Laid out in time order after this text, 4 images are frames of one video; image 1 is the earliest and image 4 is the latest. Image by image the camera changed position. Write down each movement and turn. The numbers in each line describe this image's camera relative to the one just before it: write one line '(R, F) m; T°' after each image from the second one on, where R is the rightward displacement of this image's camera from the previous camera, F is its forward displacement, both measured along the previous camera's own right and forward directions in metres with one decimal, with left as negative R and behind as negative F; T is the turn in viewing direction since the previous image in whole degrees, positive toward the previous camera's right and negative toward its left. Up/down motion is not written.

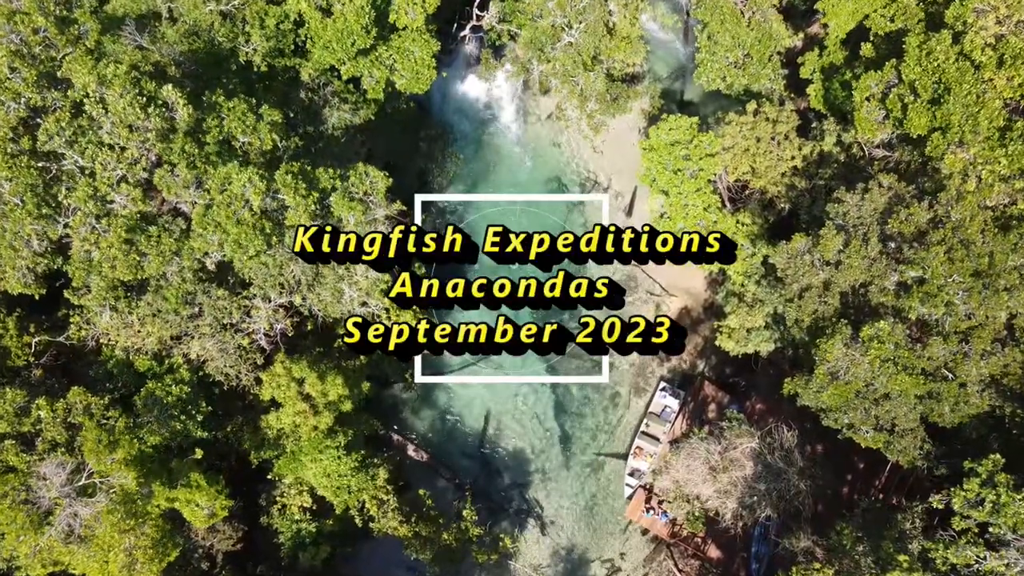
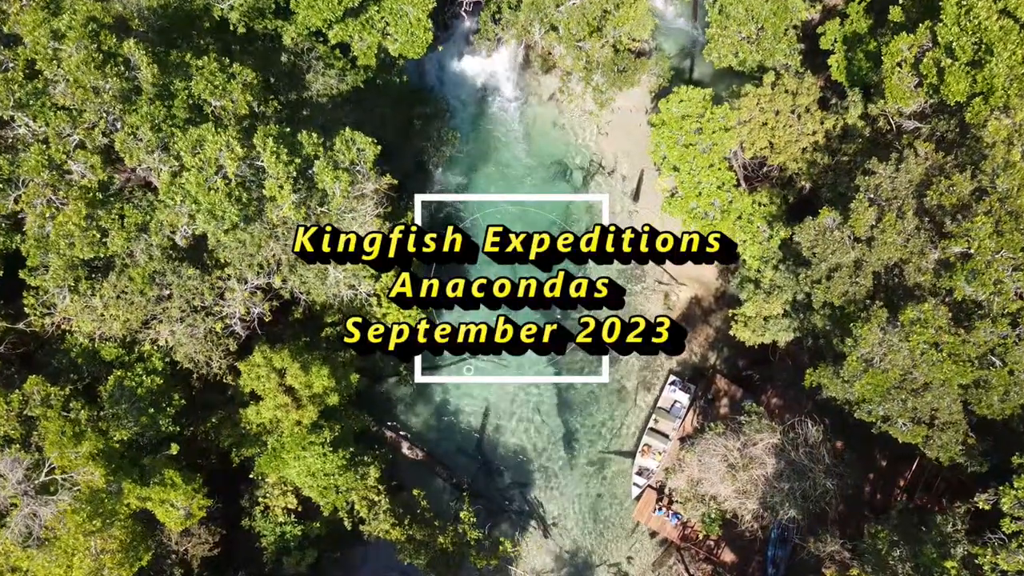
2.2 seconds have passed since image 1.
(0.0, +1.9) m; 0°
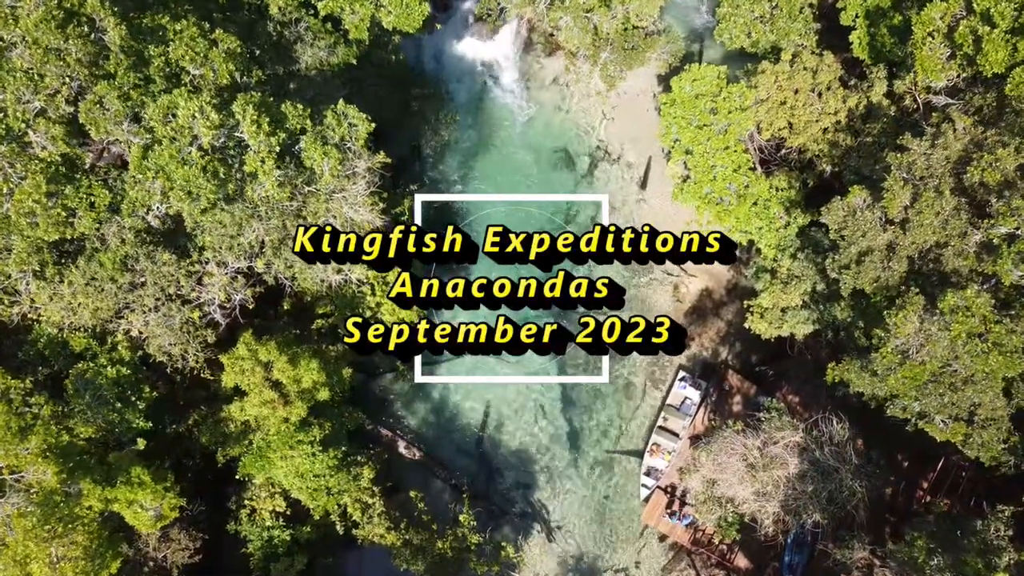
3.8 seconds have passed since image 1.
(-0.1, +1.5) m; 0°
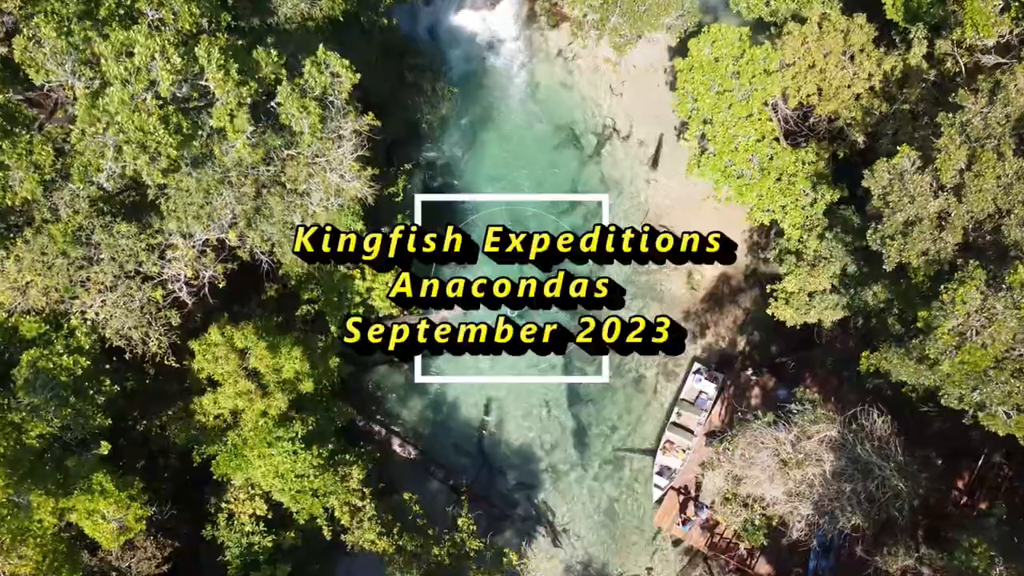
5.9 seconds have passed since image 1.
(-0.1, +2.0) m; 0°
